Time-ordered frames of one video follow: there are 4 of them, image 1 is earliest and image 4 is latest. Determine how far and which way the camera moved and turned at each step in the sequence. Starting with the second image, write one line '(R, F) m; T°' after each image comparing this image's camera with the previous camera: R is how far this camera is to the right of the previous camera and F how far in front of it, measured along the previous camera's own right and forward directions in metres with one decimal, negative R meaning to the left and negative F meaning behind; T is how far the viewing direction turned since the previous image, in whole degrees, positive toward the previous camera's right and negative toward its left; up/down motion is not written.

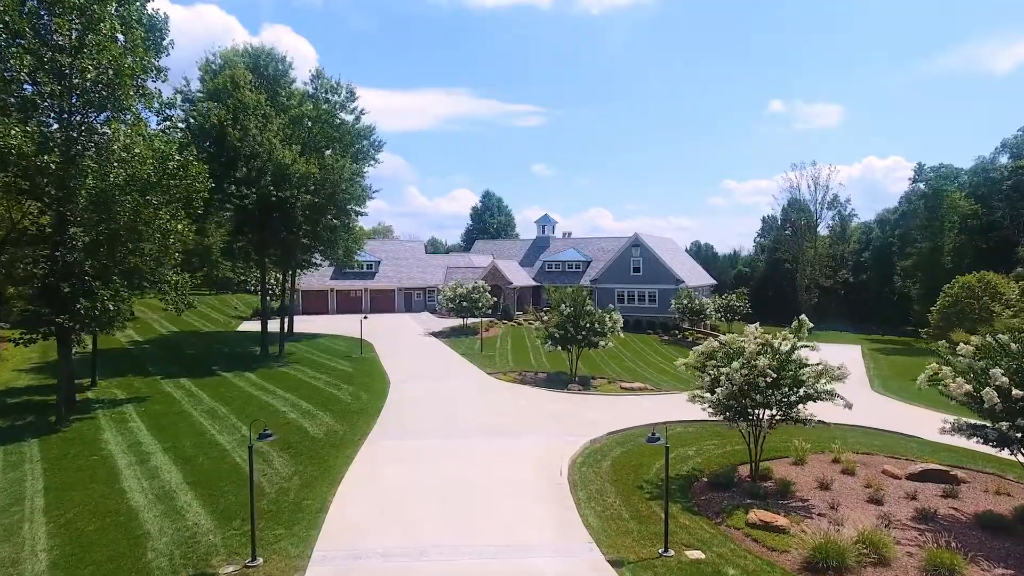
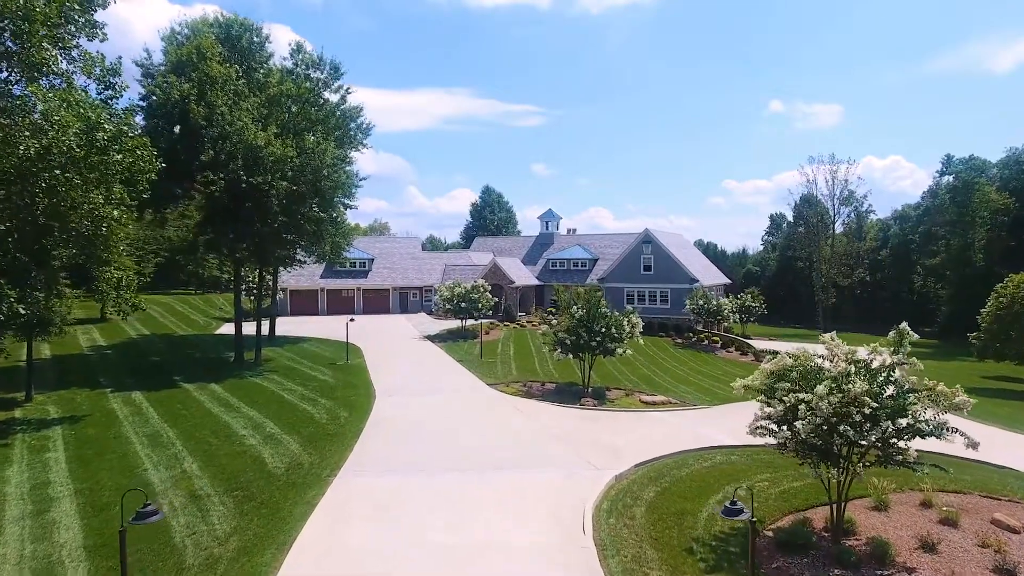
(-0.1, +3.3) m; 0°
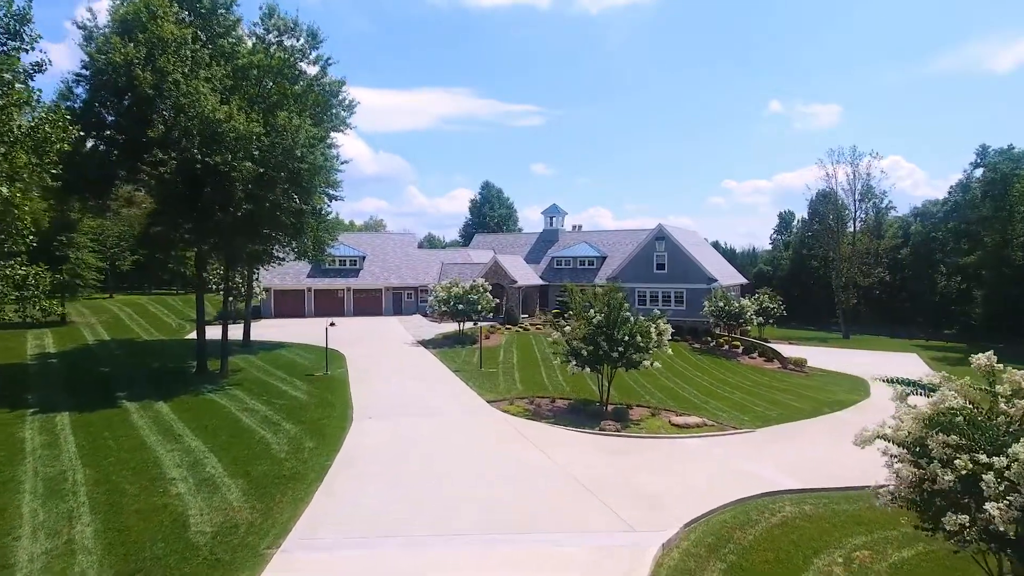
(-0.2, +3.6) m; 0°
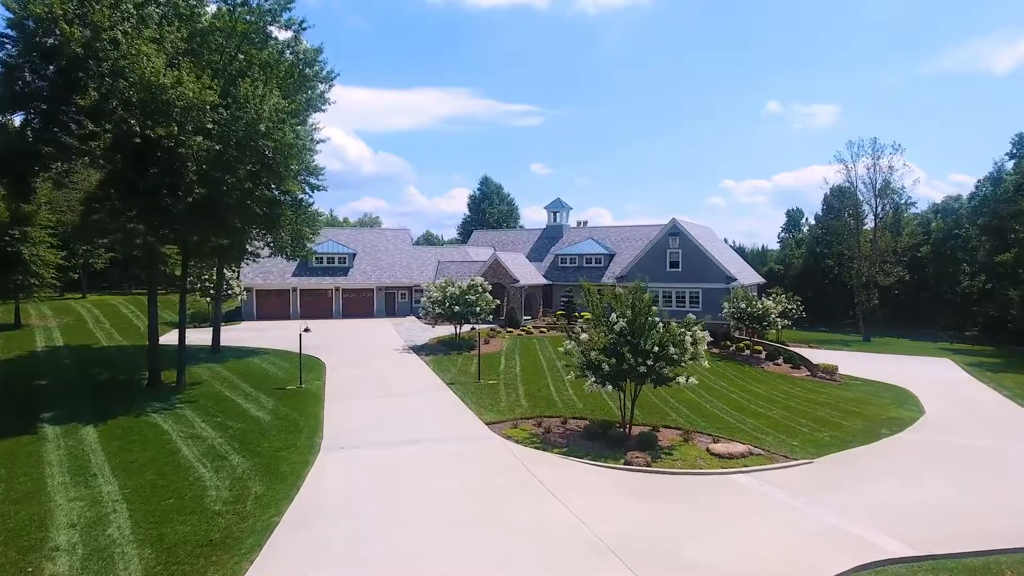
(-0.1, +3.3) m; 0°
